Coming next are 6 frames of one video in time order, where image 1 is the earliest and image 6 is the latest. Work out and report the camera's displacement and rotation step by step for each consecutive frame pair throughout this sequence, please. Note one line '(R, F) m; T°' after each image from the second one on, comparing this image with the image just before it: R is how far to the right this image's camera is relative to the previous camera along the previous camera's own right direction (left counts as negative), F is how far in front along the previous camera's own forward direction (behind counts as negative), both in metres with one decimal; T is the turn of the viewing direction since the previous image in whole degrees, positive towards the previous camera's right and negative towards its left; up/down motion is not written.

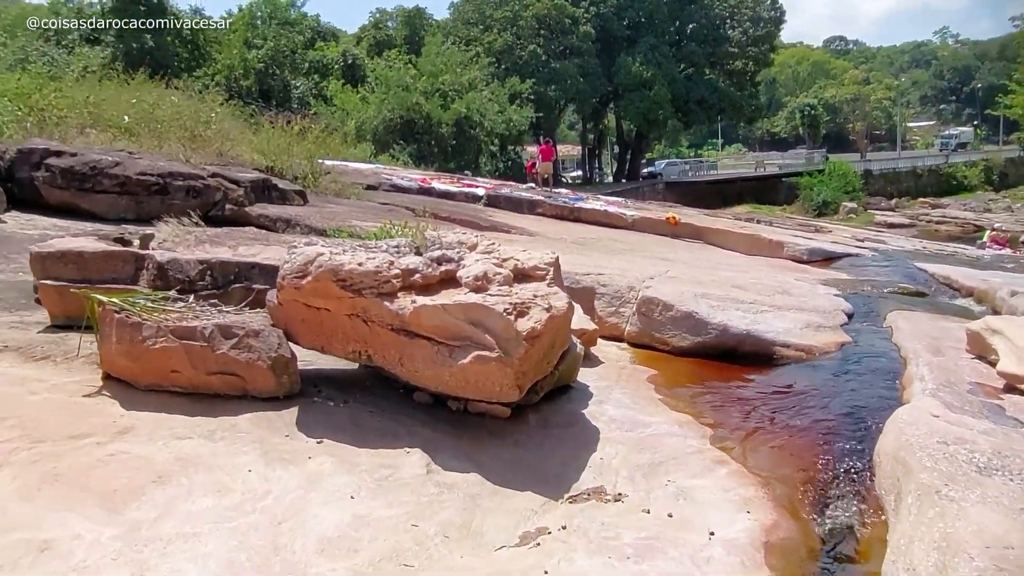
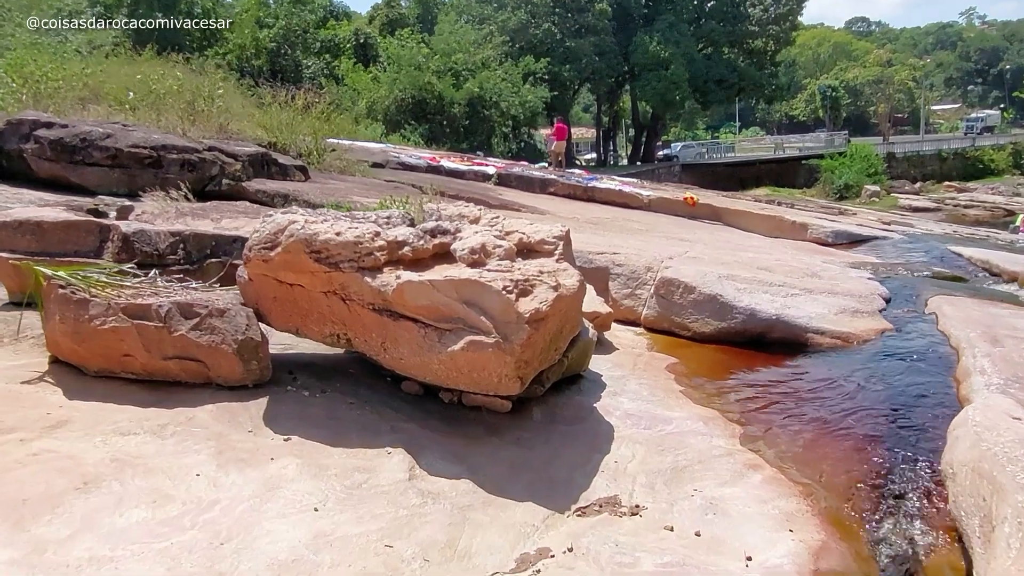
(+0.1, +0.6) m; -1°
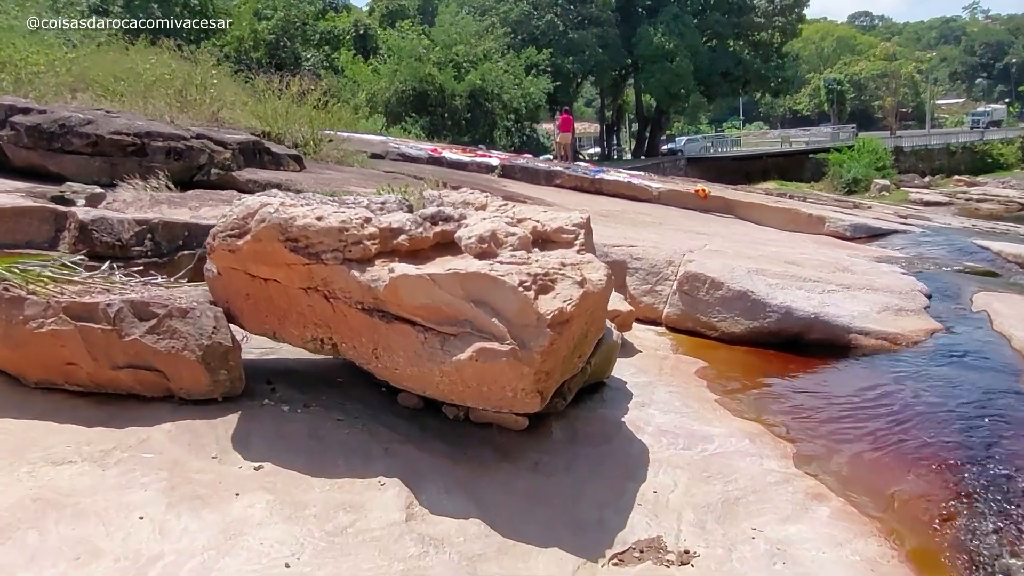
(-0.1, +0.7) m; 0°
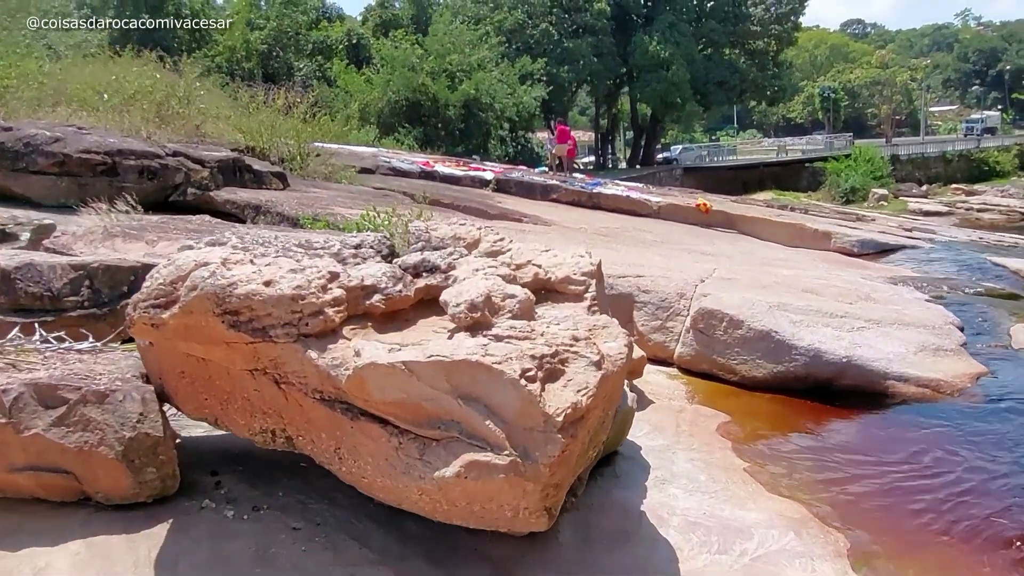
(0.0, +0.7) m; 0°
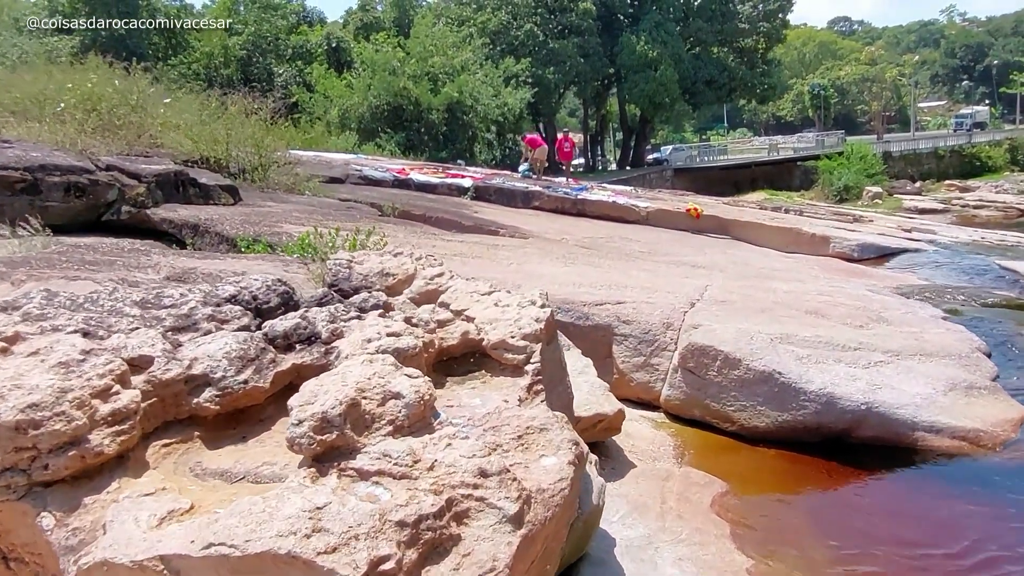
(+0.3, +1.0) m; +1°
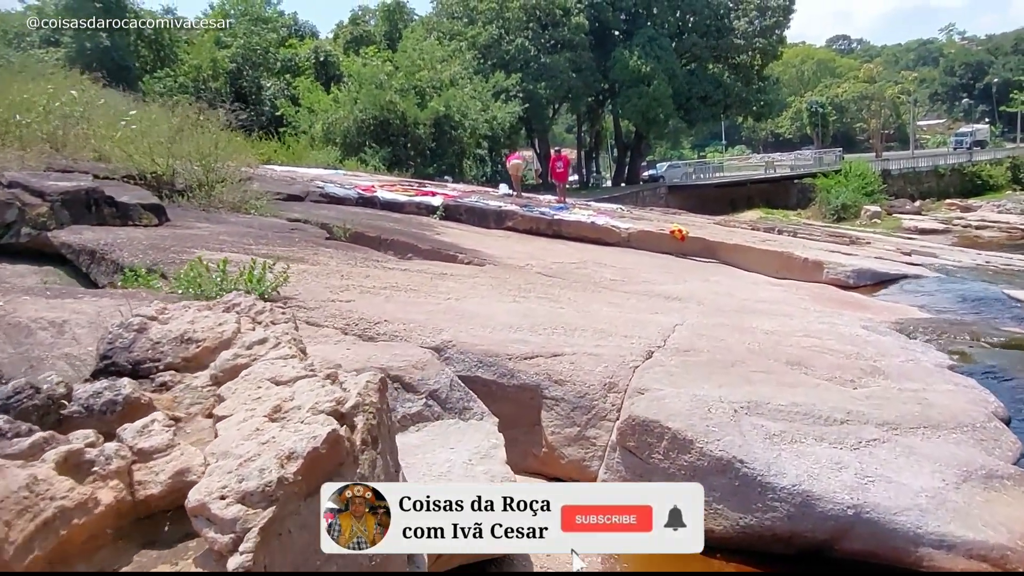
(+0.6, +1.1) m; 0°
